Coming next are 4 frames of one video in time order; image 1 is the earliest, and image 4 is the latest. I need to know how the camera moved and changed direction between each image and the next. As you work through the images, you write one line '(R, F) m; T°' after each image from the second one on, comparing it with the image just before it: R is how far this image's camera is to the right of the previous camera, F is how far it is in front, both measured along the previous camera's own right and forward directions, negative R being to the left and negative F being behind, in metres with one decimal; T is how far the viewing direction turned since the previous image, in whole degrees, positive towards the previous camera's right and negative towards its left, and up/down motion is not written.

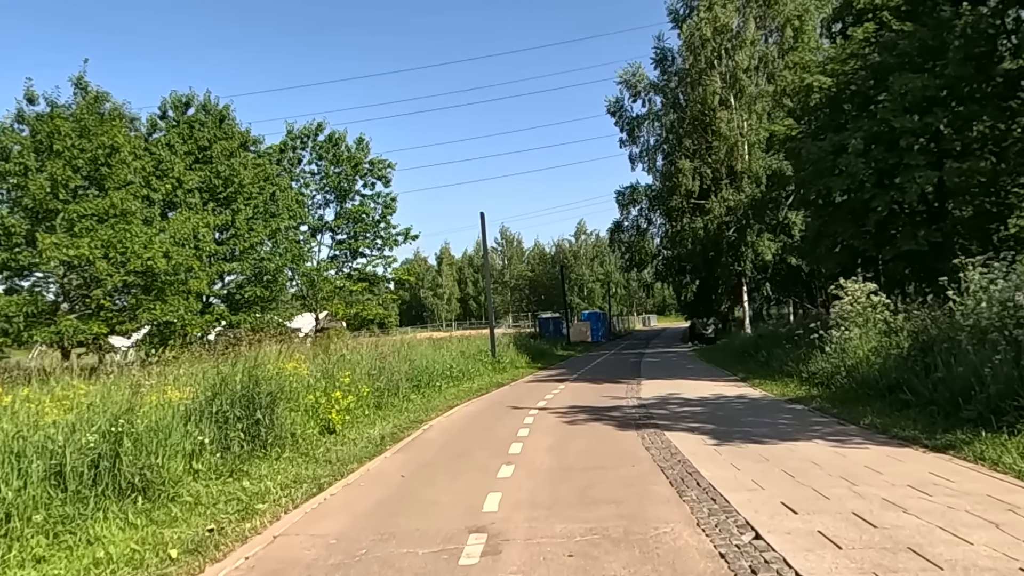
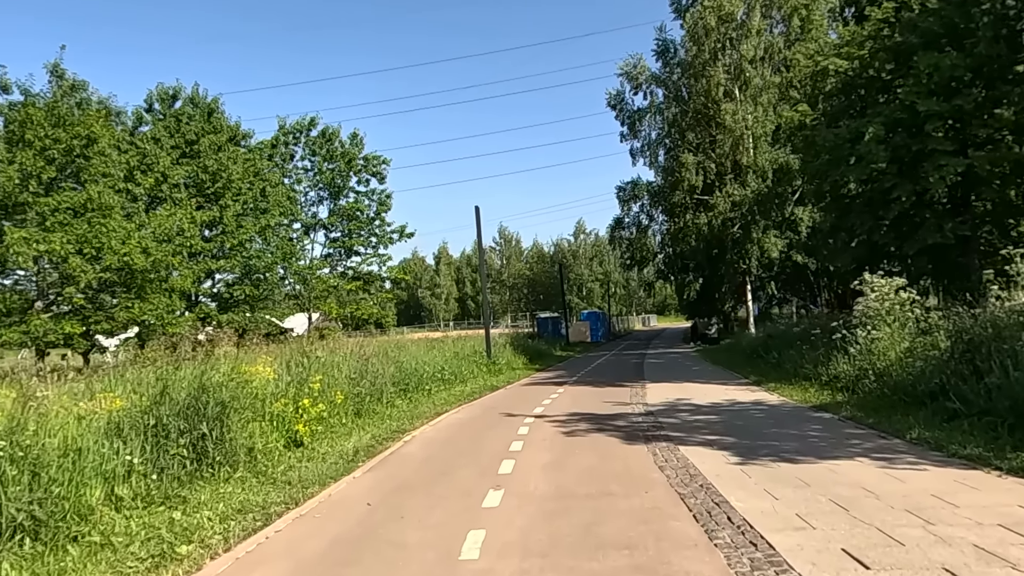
(+0.1, +1.3) m; 0°
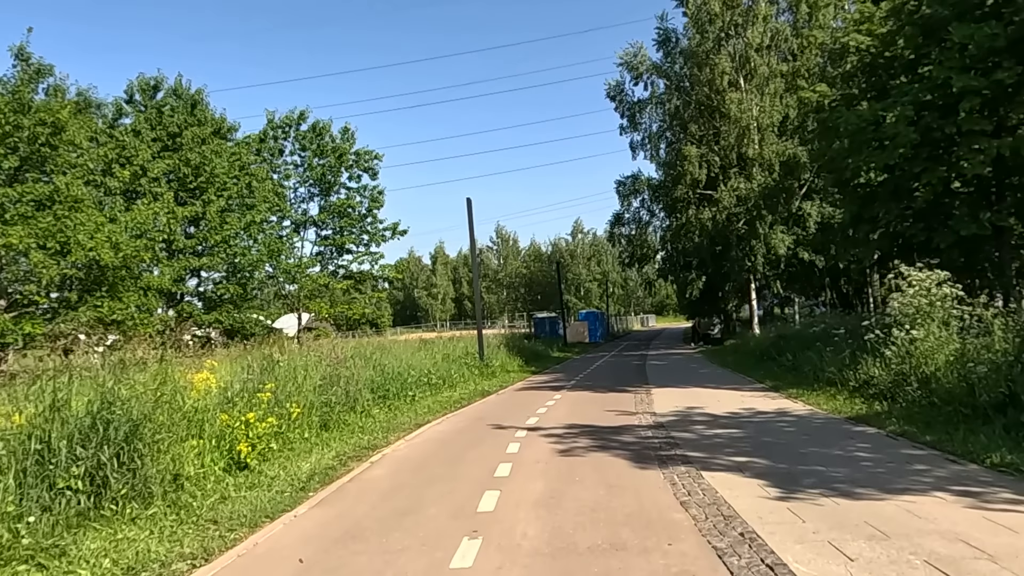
(+0.1, +1.6) m; 0°
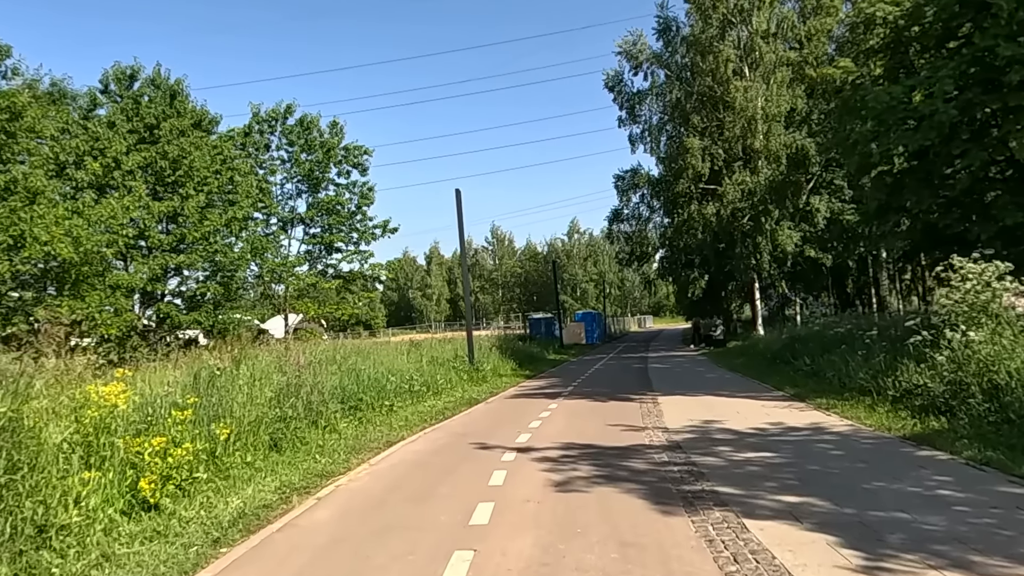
(+0.1, +1.7) m; 0°
